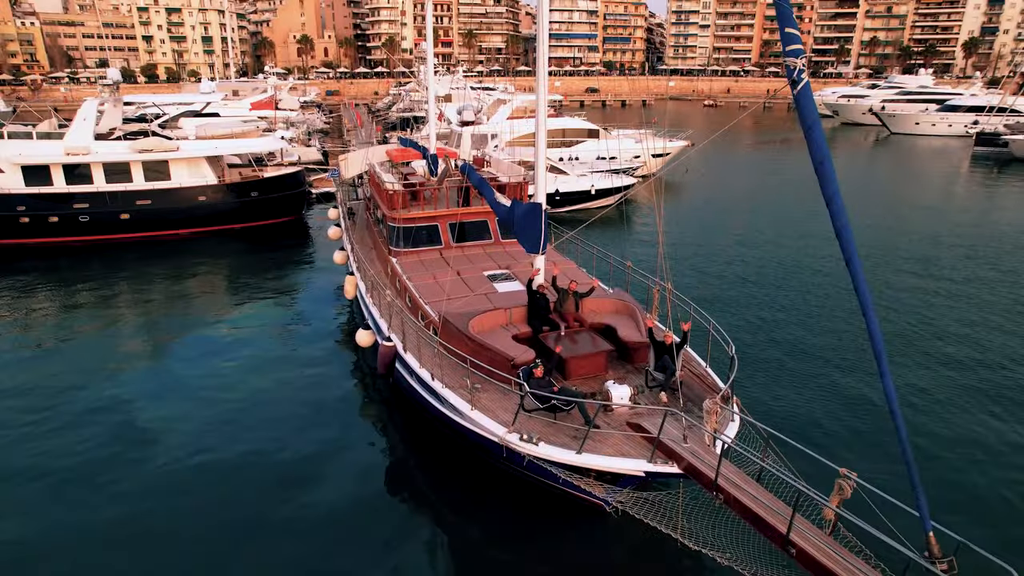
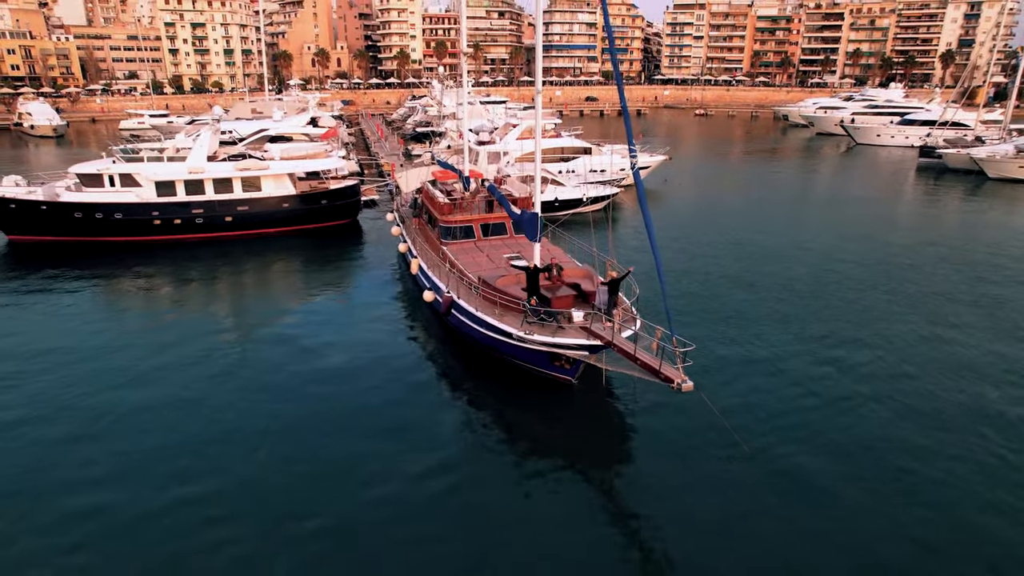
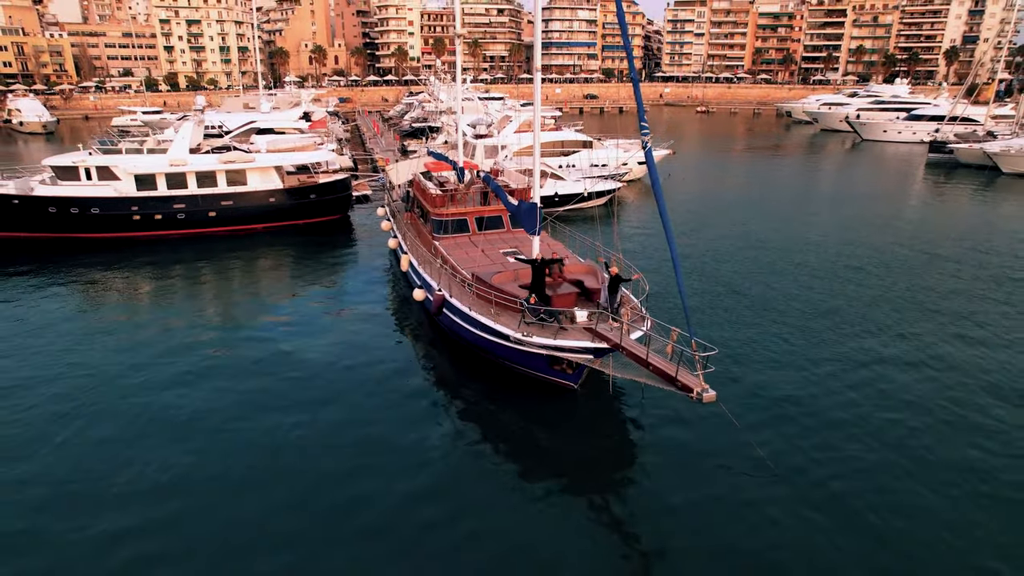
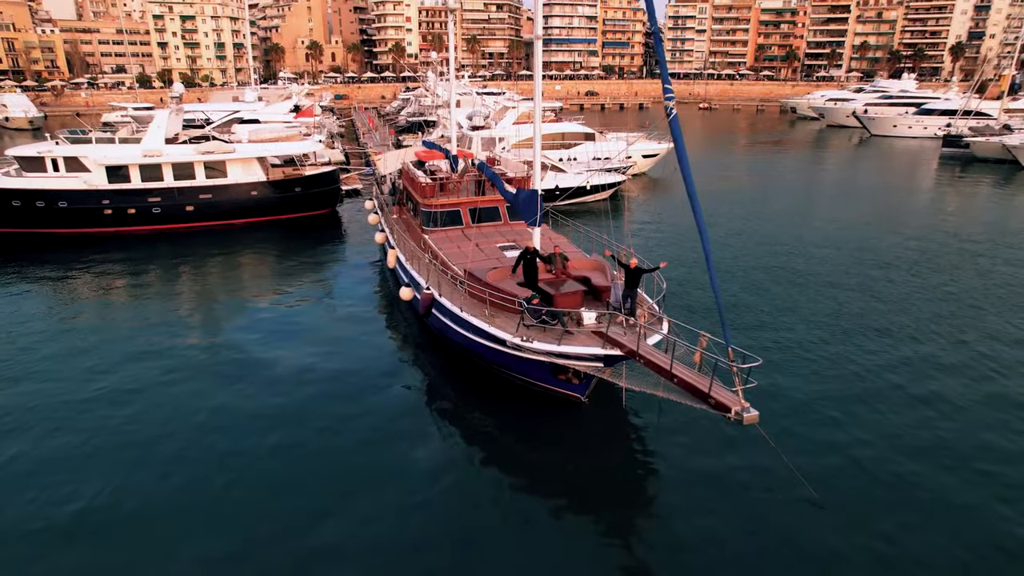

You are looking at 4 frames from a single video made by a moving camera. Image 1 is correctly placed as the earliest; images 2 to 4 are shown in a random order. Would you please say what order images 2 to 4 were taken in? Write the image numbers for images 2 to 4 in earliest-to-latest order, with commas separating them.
4, 3, 2
